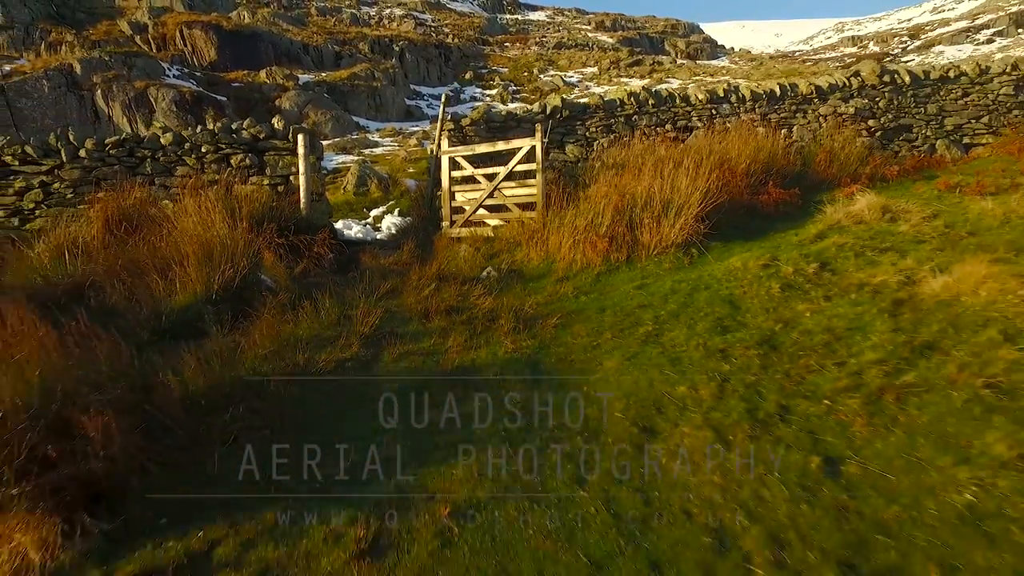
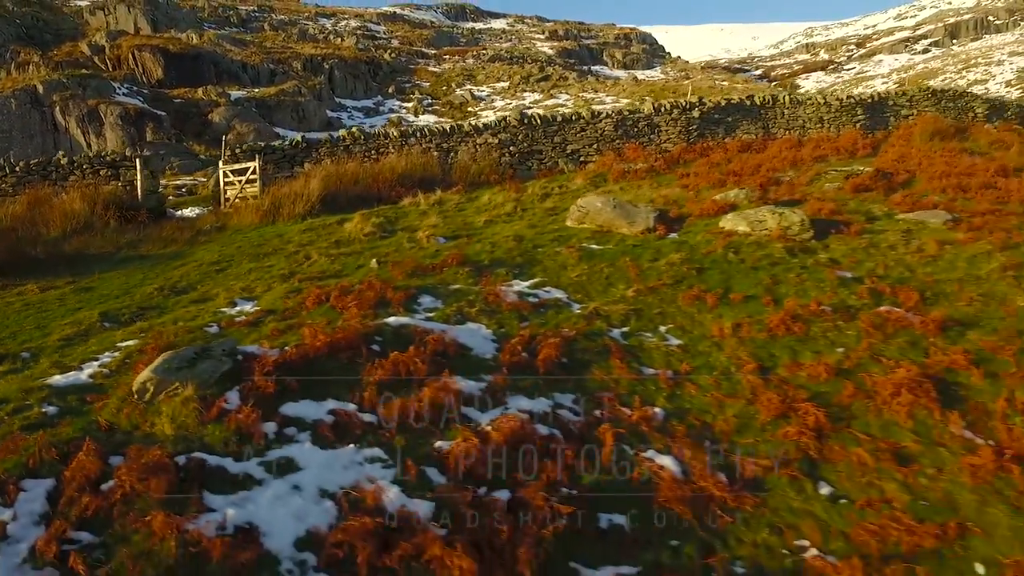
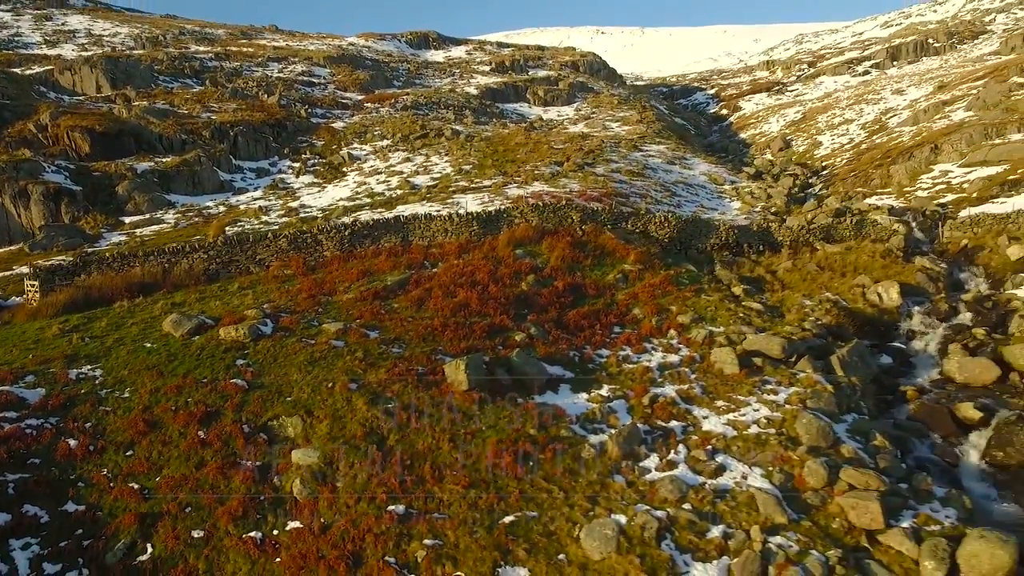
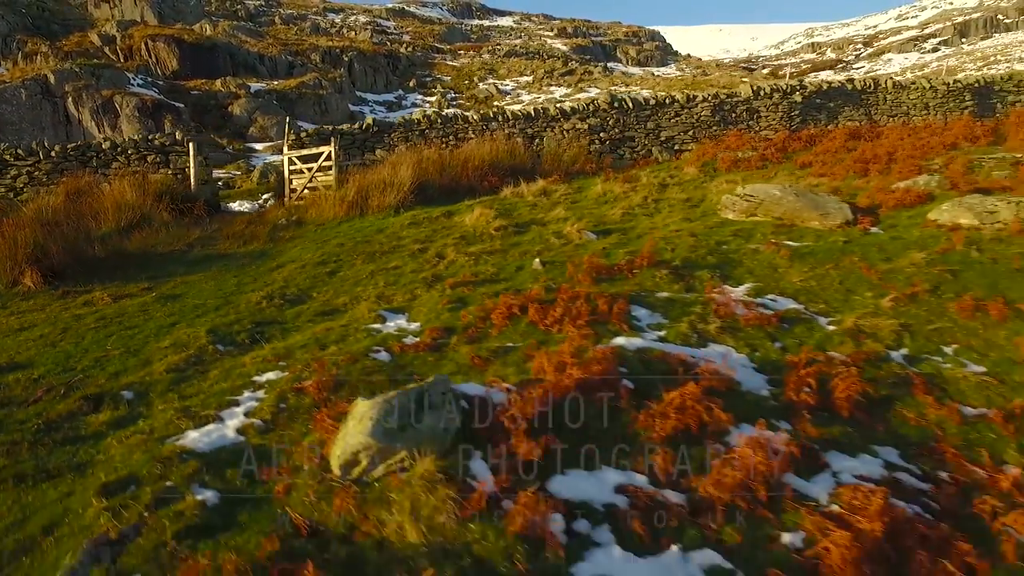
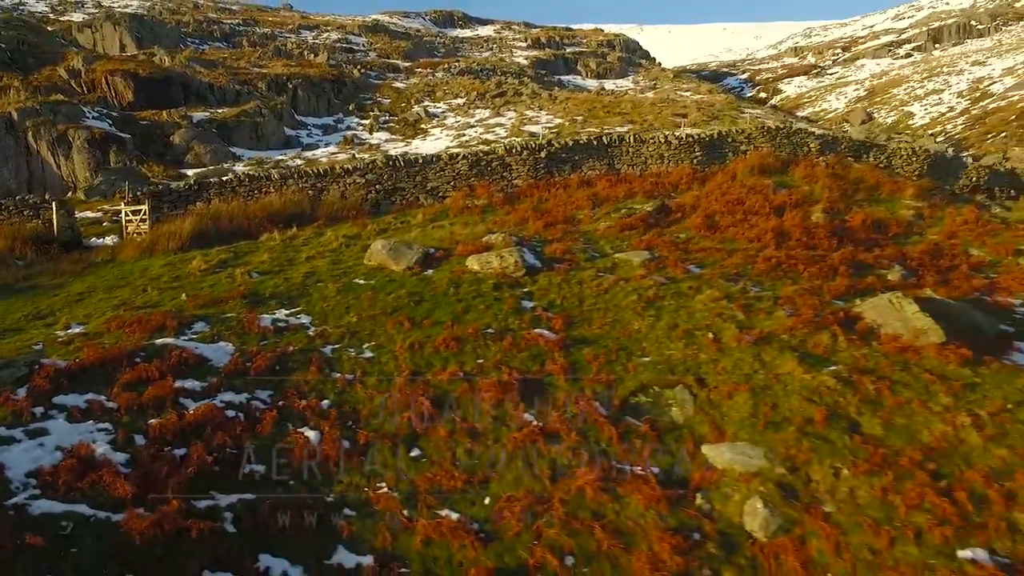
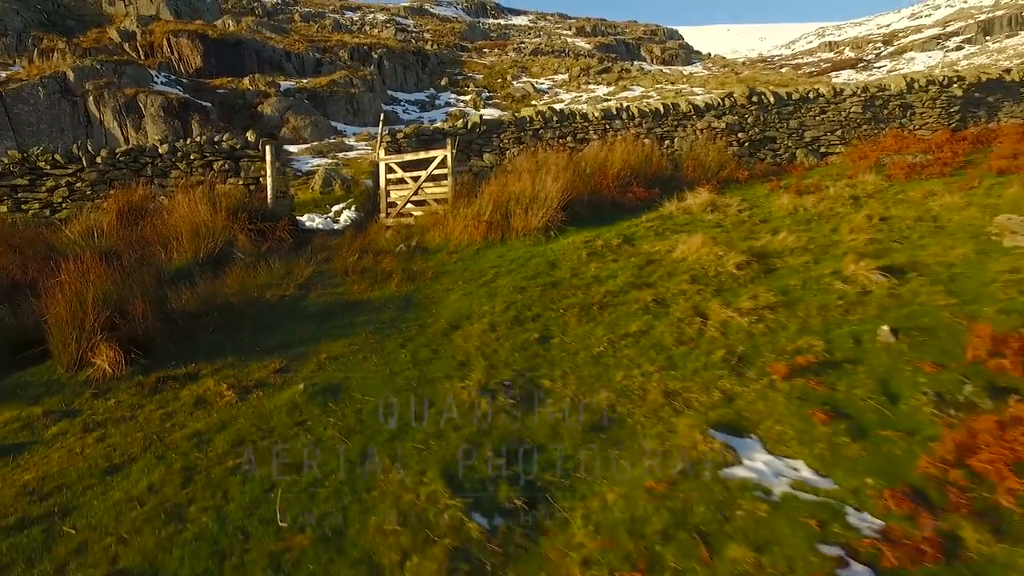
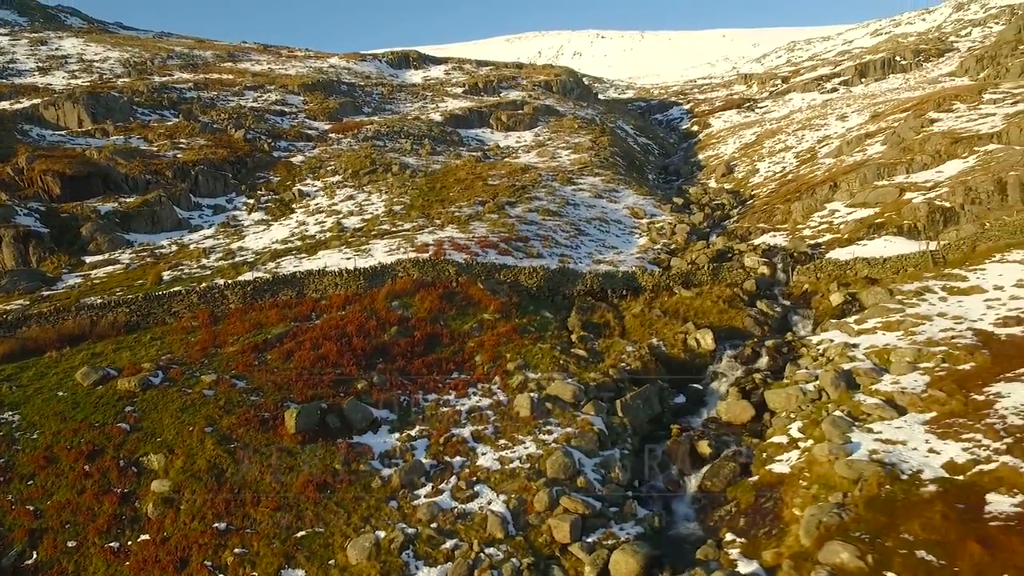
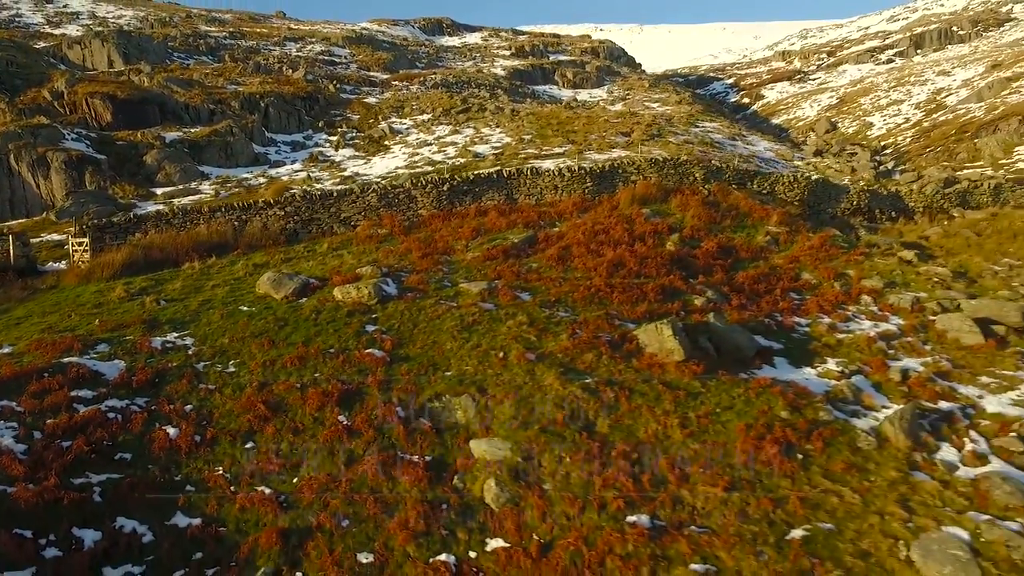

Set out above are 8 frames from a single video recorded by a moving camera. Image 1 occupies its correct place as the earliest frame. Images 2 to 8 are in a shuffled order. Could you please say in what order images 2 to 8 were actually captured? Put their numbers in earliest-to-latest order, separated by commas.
6, 4, 2, 5, 8, 3, 7
